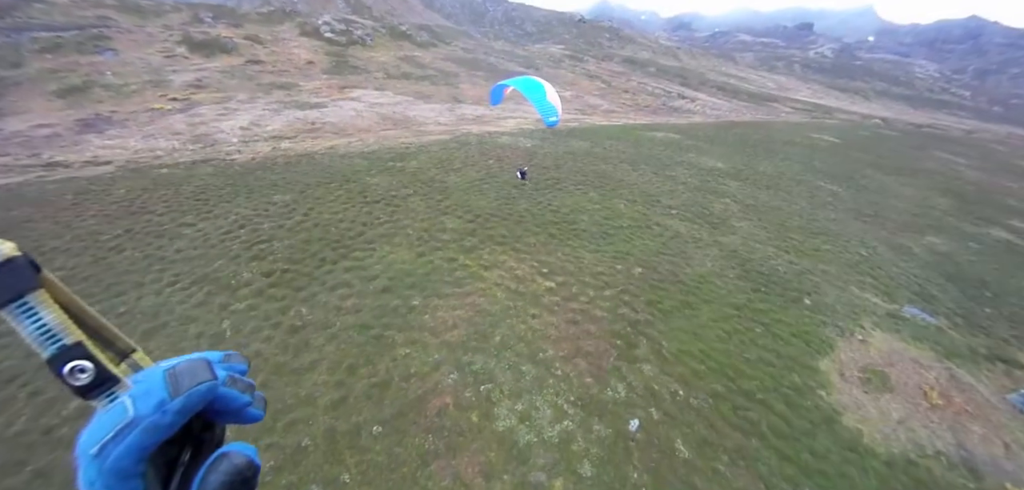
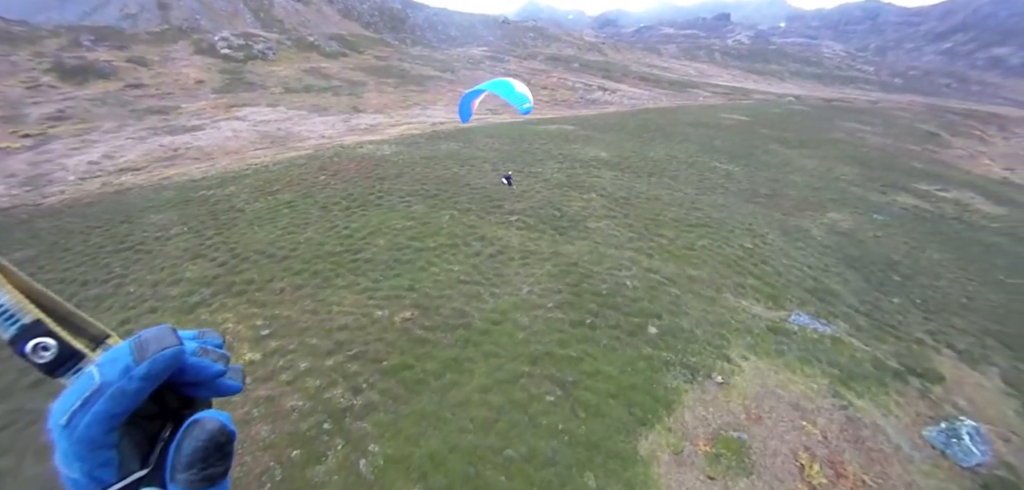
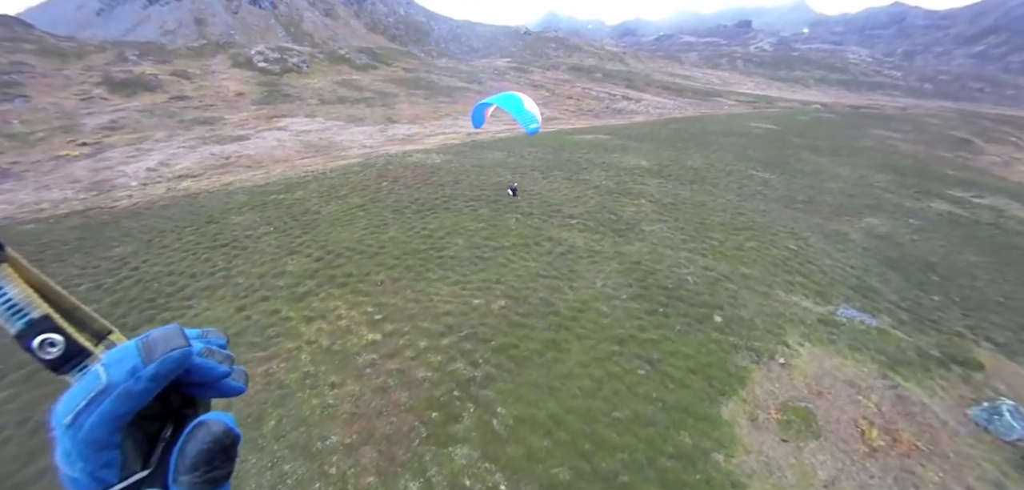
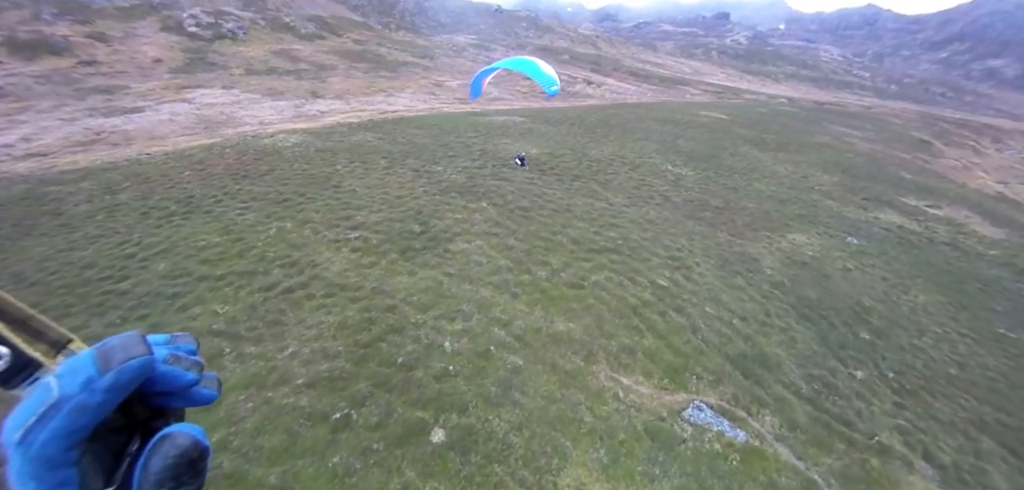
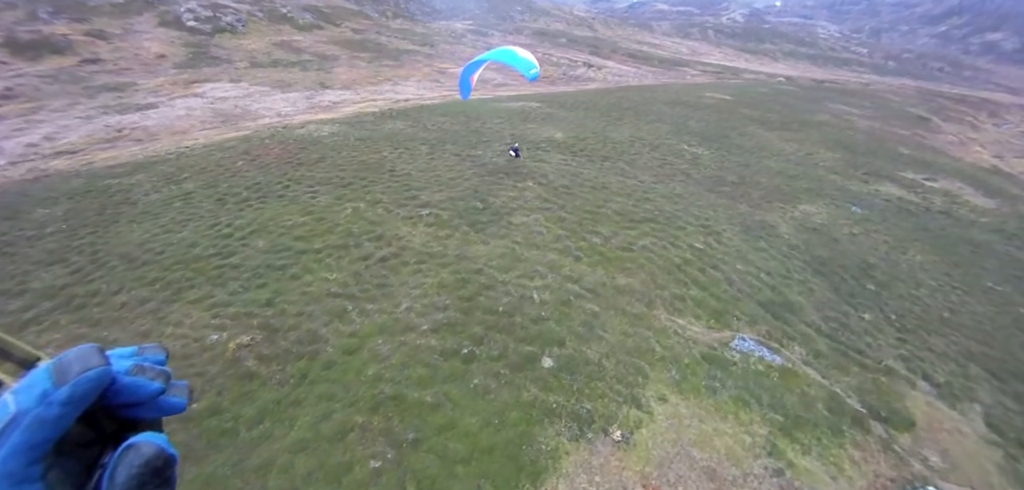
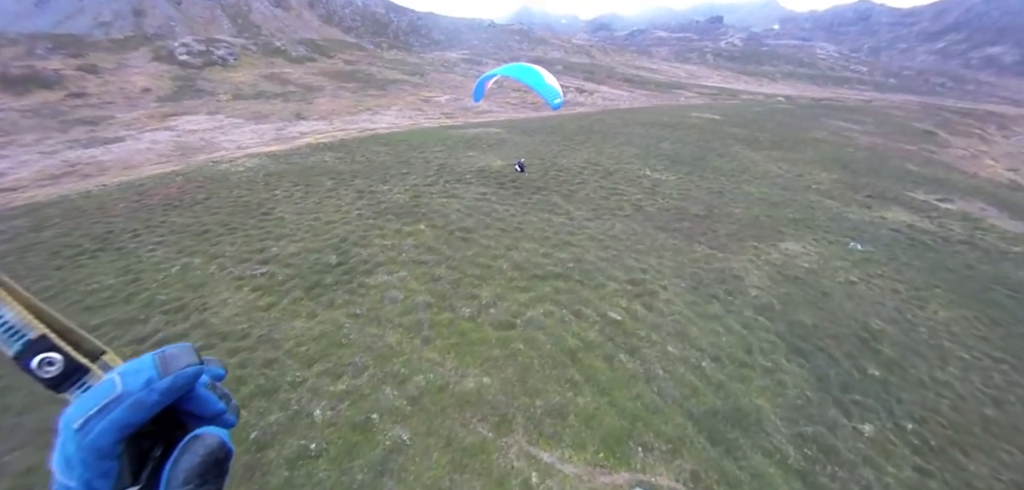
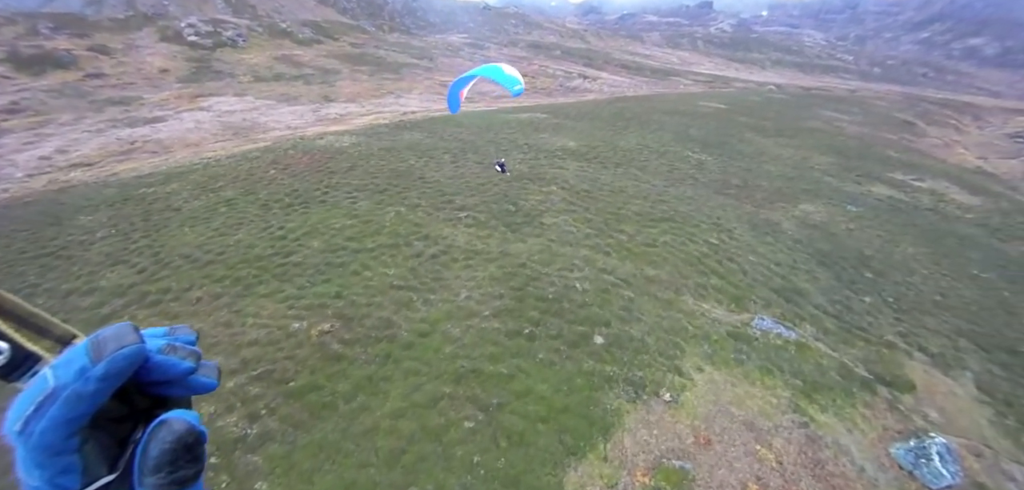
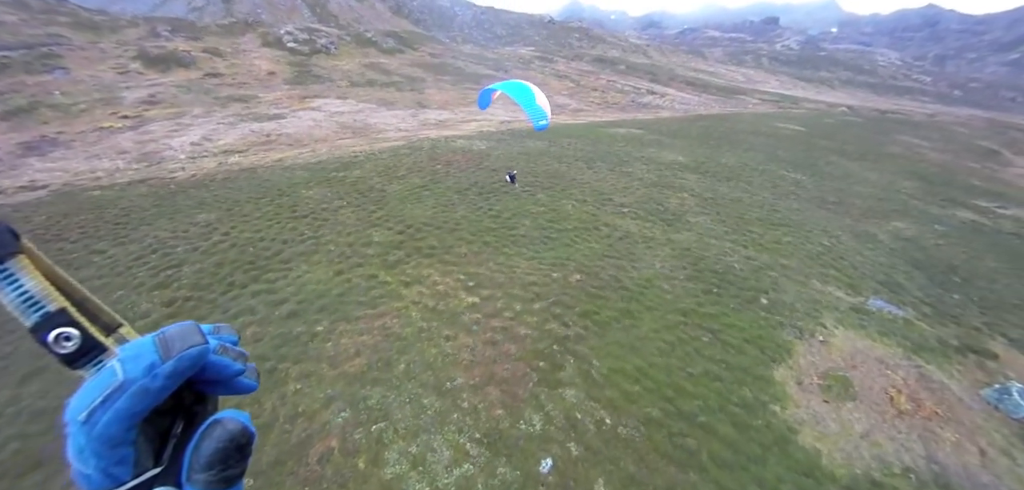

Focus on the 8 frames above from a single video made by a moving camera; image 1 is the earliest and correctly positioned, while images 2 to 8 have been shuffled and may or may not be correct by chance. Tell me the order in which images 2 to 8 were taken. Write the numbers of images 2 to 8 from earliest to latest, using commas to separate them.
8, 3, 2, 7, 5, 4, 6
